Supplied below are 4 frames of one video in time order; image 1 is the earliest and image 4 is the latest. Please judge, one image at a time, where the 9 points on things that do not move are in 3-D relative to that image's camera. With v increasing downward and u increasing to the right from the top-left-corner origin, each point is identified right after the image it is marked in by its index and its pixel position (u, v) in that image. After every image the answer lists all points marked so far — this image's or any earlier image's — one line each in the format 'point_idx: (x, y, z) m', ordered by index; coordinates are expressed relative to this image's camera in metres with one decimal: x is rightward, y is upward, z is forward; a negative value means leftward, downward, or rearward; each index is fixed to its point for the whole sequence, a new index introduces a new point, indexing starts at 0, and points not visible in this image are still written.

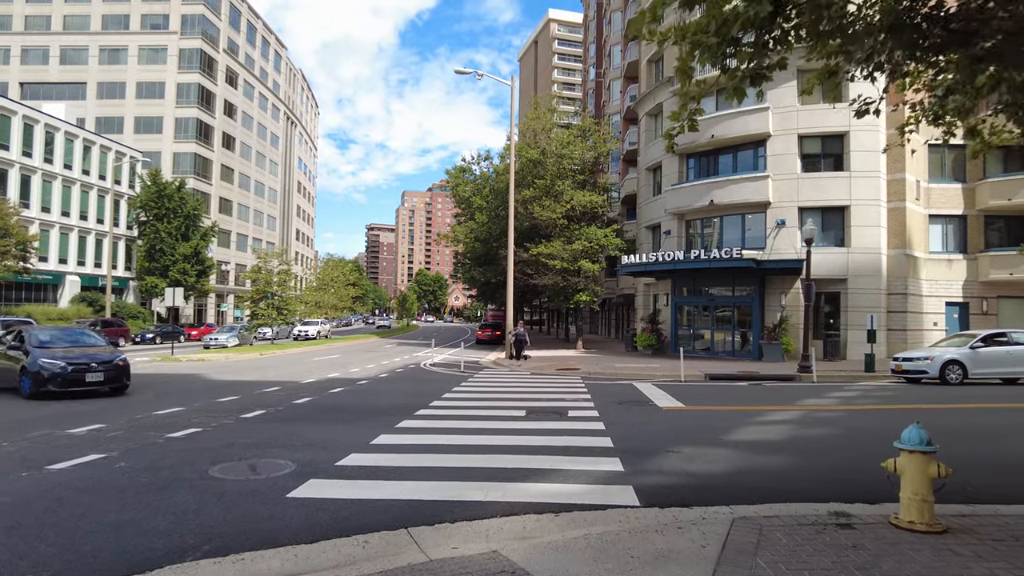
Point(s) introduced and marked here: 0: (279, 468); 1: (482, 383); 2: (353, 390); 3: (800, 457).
0: (-2.3, -1.8, +6.3) m
1: (-0.8, -2.4, +16.3) m
2: (-3.4, -2.2, +13.6) m
3: (+3.2, -1.9, +7.1) m
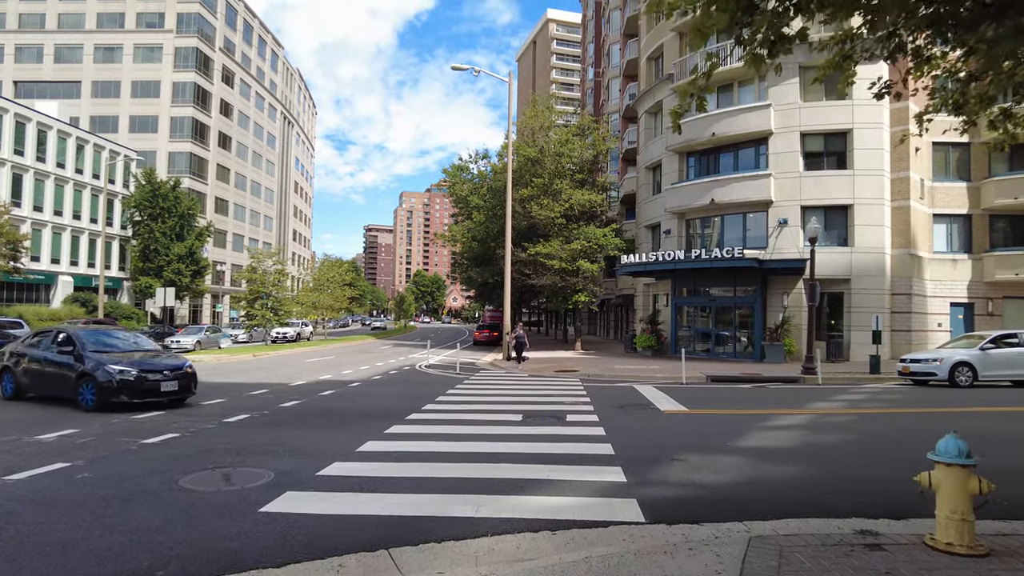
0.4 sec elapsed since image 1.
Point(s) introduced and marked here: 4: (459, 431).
0: (-2.3, -1.7, +5.9) m
1: (-0.8, -2.4, +15.8) m
2: (-3.4, -2.2, +13.1) m
3: (+3.1, -1.8, +6.7) m
4: (-0.7, -1.9, +8.5) m
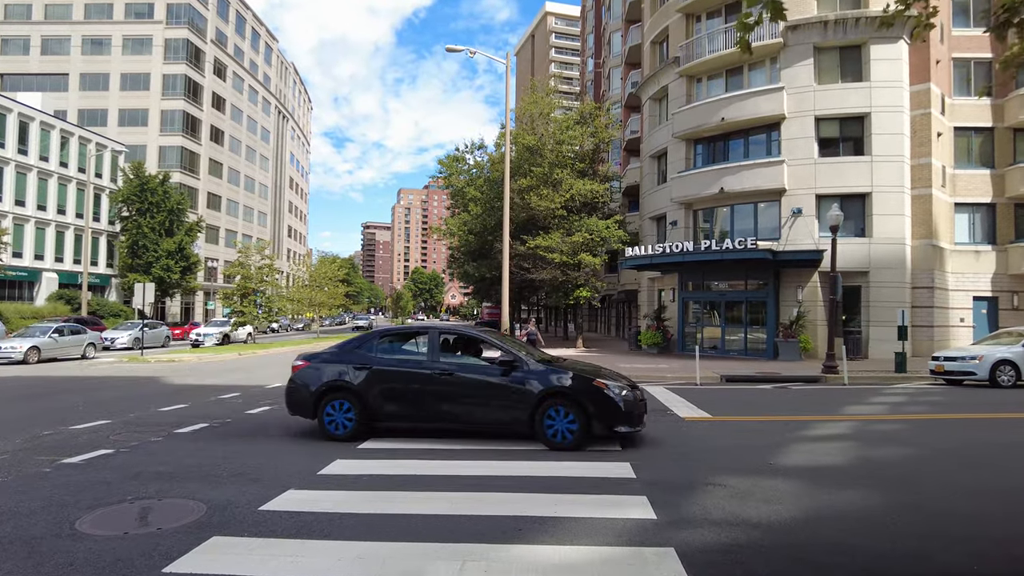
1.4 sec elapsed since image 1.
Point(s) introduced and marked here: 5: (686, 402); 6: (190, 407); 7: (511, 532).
0: (-2.4, -1.6, +4.6) m
1: (-0.9, -2.2, +14.5) m
2: (-3.5, -2.0, +11.8) m
3: (+3.1, -1.7, +5.4) m
4: (-0.7, -1.8, +7.2) m
5: (+2.9, -1.9, +10.8) m
6: (-5.2, -1.9, +10.3) m
7: (0.0, -1.6, +4.2) m
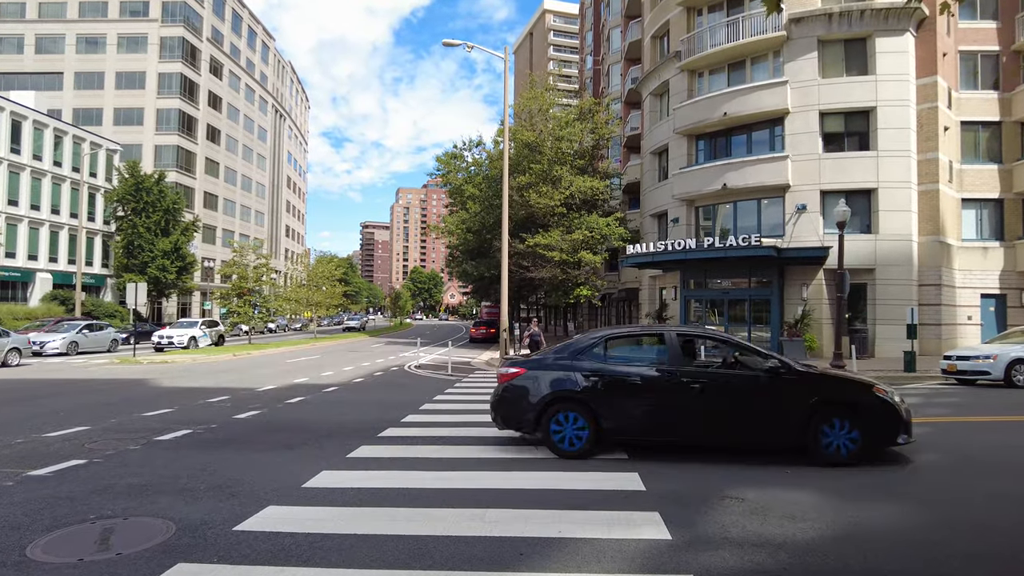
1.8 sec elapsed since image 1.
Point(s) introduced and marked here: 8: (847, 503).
0: (-2.4, -1.6, +4.1) m
1: (-0.9, -2.2, +14.1) m
2: (-3.5, -2.0, +11.4) m
3: (+3.1, -1.7, +5.0) m
4: (-0.7, -1.7, +6.7) m
5: (+2.9, -1.9, +10.4) m
6: (-5.2, -1.9, +9.9) m
7: (0.0, -1.6, +3.8) m
8: (+2.6, -1.7, +5.0) m
